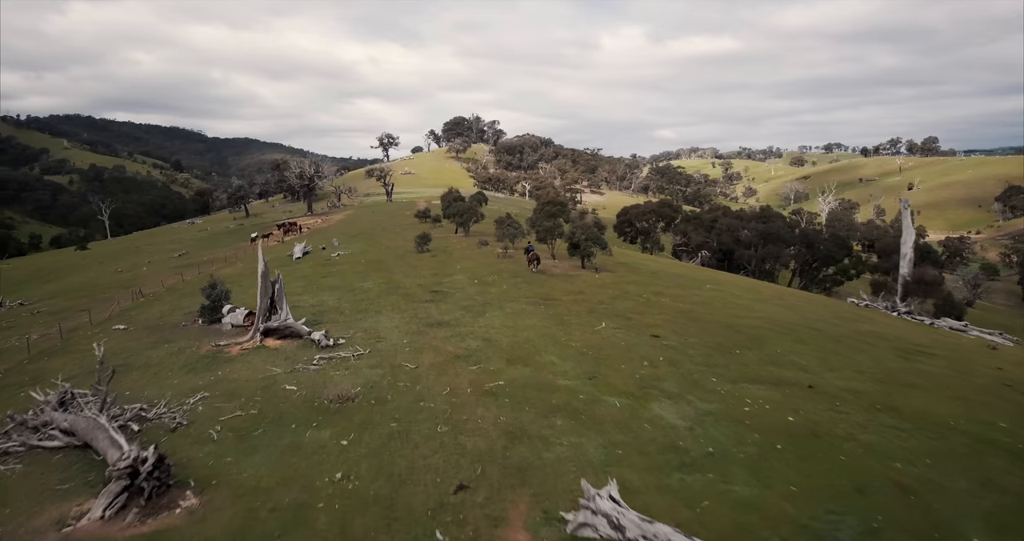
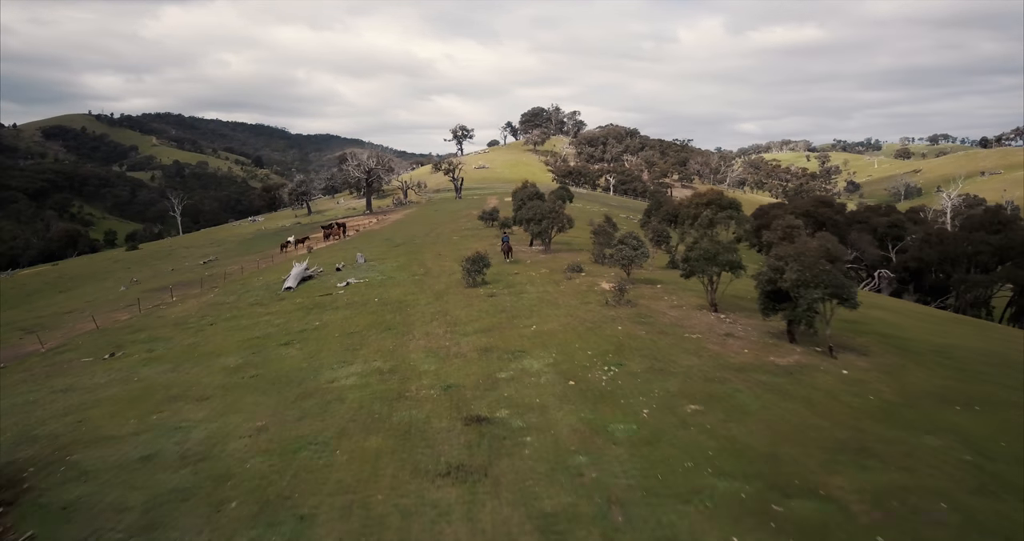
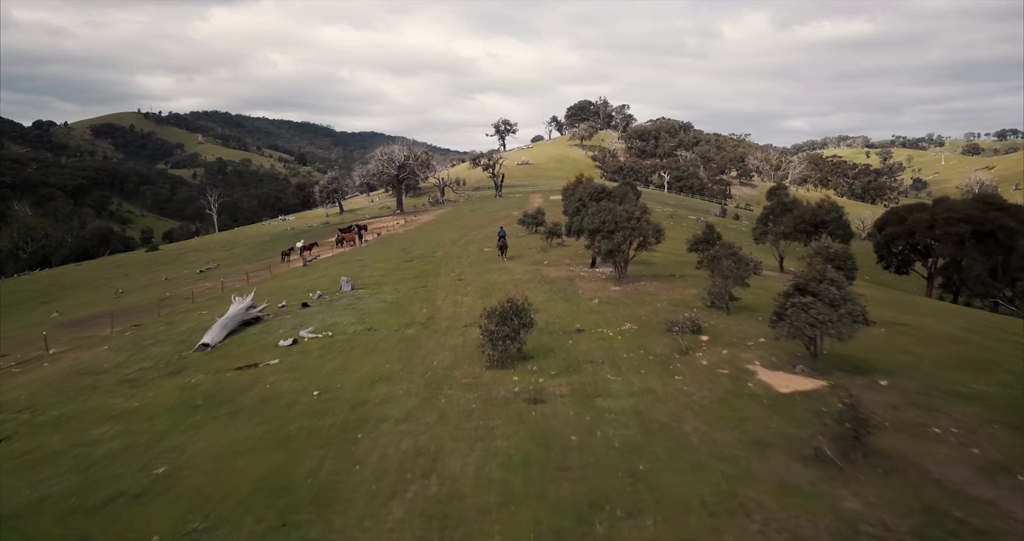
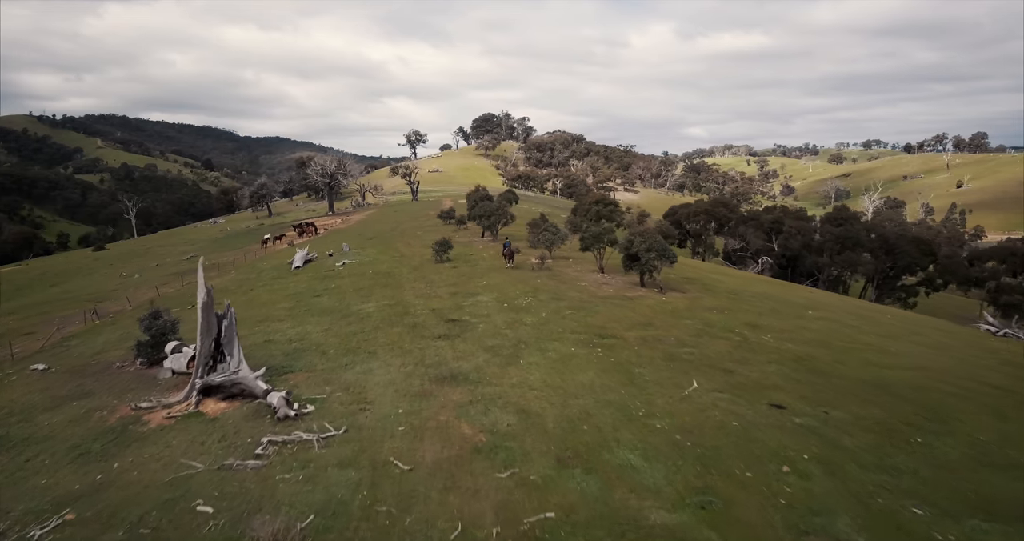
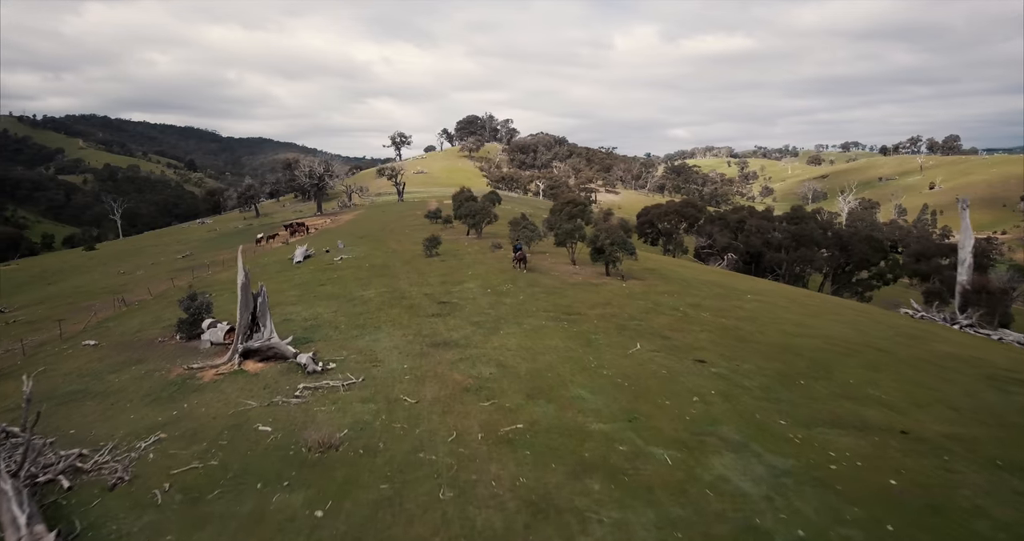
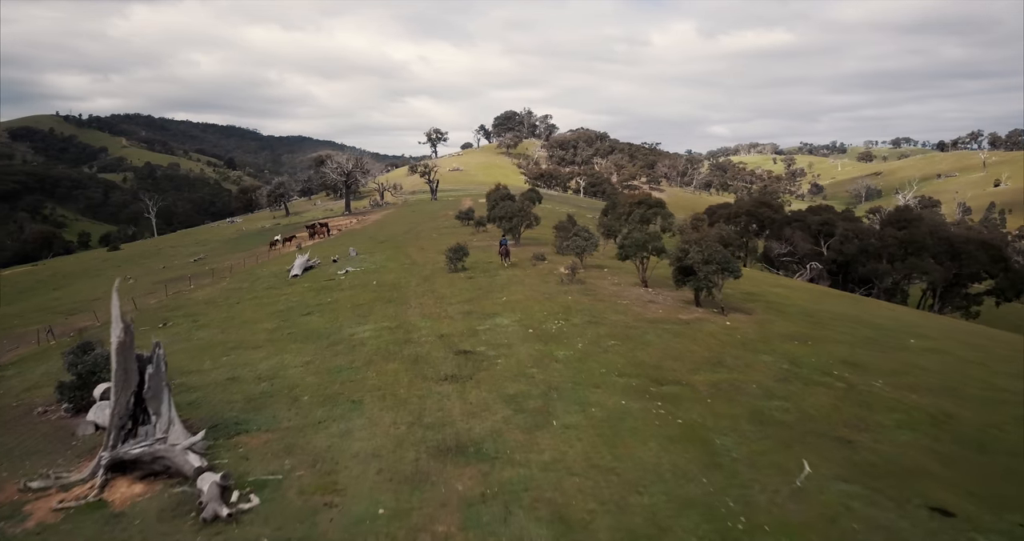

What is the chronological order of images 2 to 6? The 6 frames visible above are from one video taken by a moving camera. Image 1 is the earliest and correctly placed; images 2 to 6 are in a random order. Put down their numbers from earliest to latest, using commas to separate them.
5, 4, 6, 2, 3
